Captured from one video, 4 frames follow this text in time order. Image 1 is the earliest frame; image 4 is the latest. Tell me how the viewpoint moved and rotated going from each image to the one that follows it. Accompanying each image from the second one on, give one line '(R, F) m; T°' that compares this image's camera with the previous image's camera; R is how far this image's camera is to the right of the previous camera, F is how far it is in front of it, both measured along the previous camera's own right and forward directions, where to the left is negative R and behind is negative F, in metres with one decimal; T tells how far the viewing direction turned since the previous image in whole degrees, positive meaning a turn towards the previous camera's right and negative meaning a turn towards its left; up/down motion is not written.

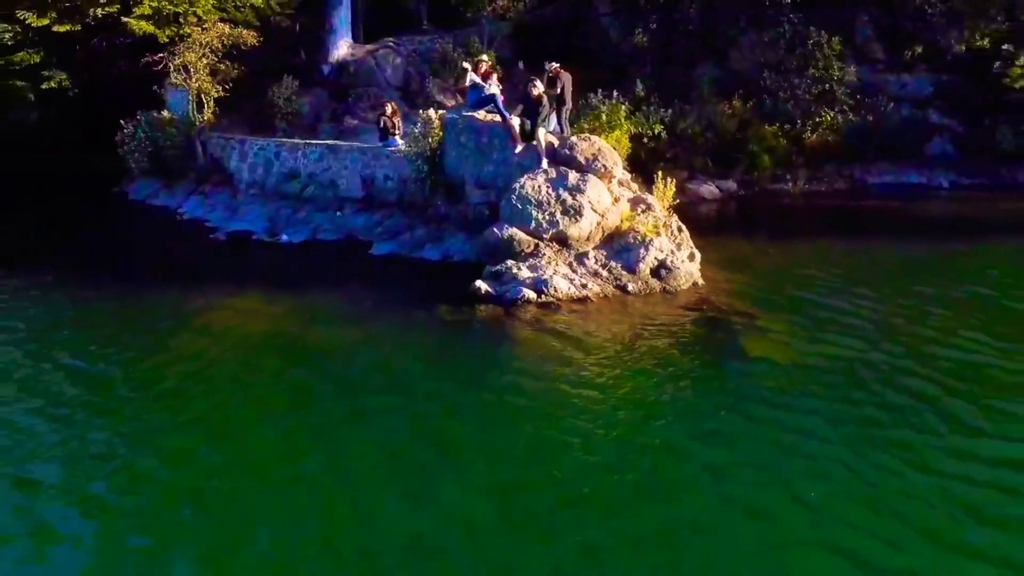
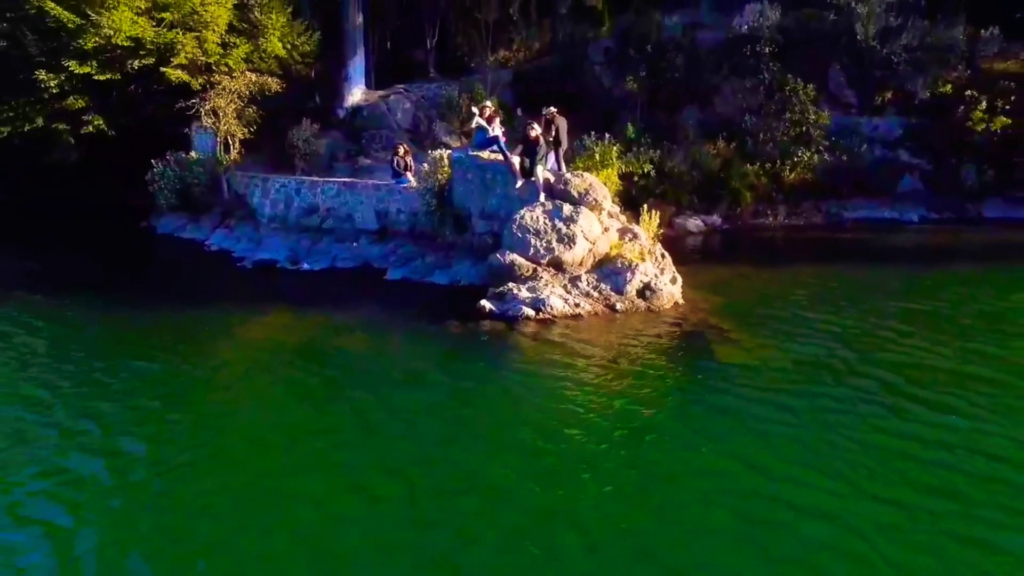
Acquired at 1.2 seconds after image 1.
(0.0, -2.2) m; 0°
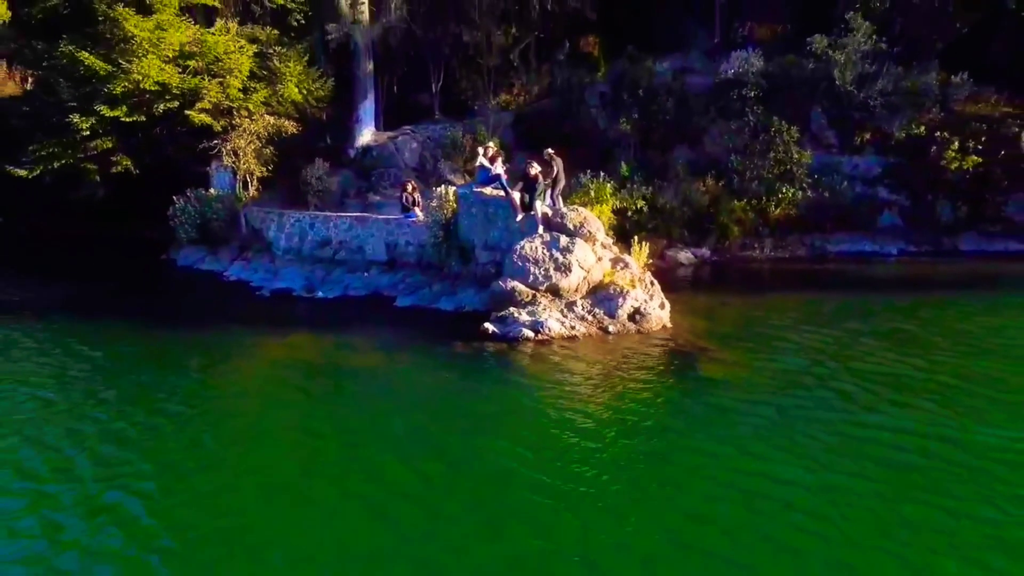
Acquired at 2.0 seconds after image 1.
(0.0, -1.8) m; 0°
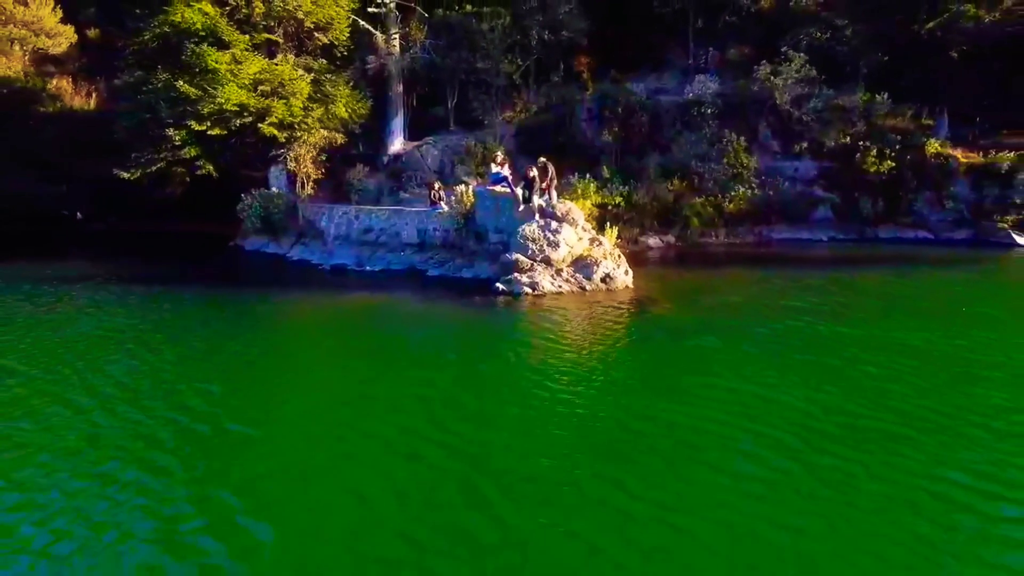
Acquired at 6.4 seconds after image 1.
(-0.1, -8.2) m; 0°
